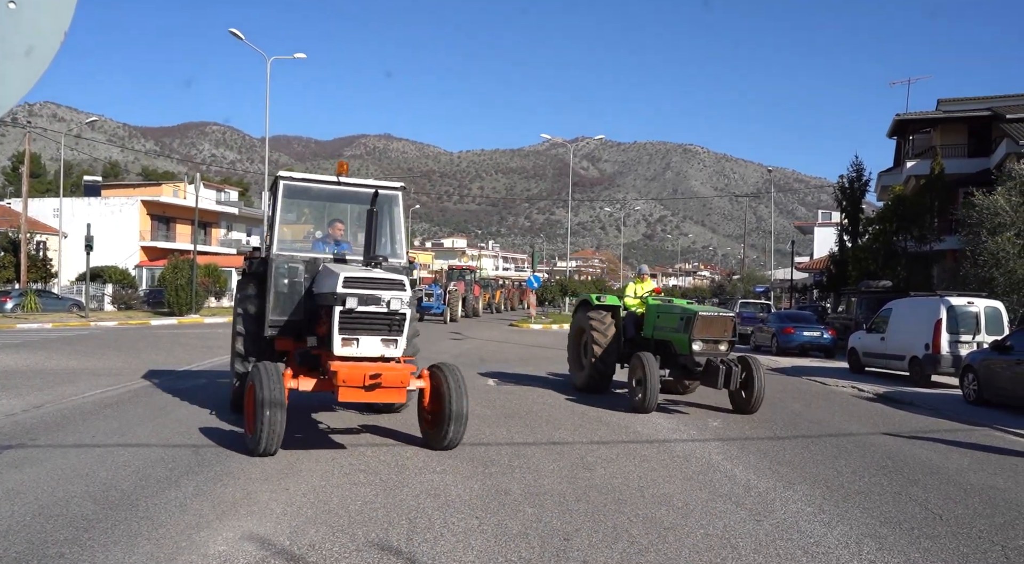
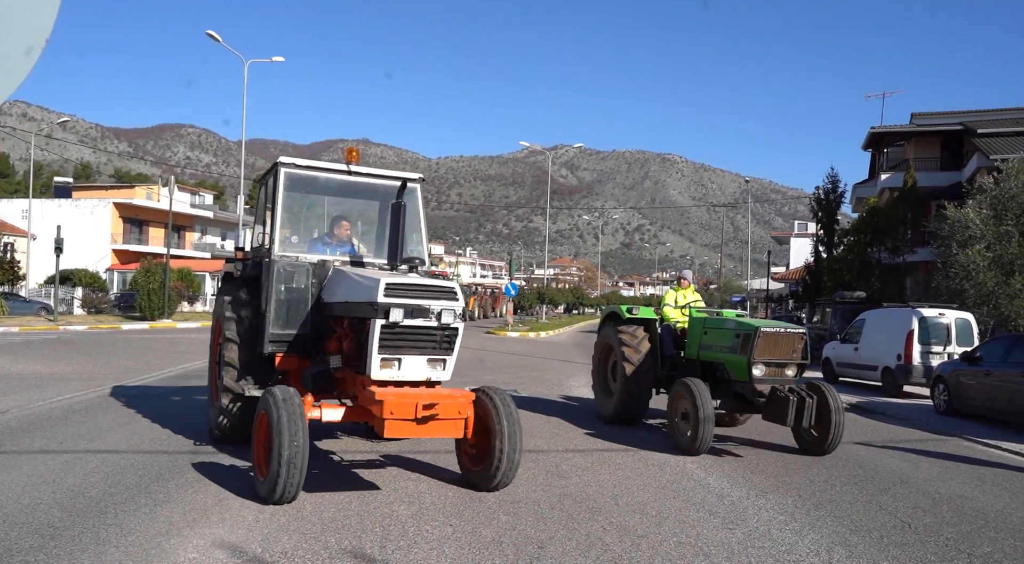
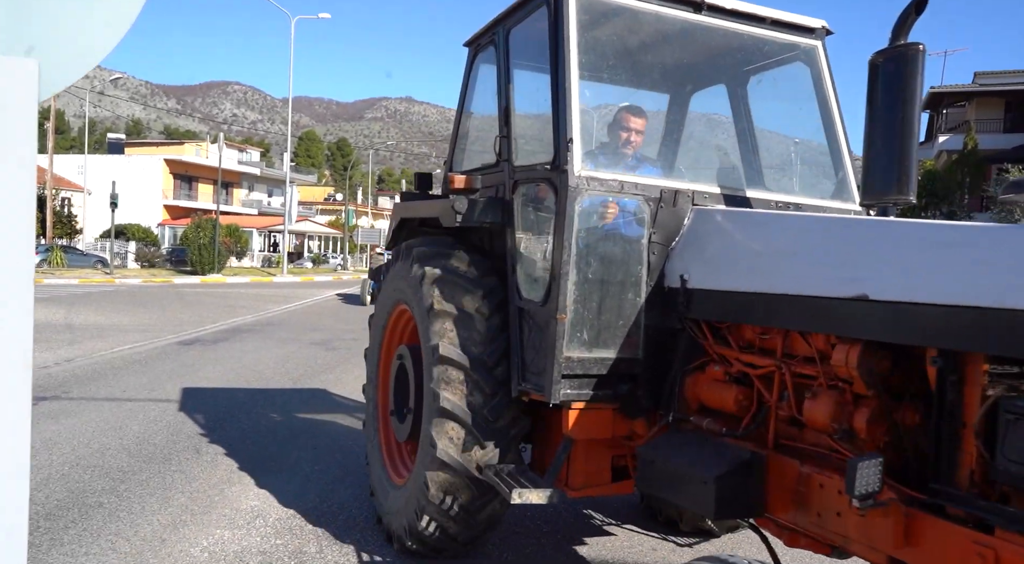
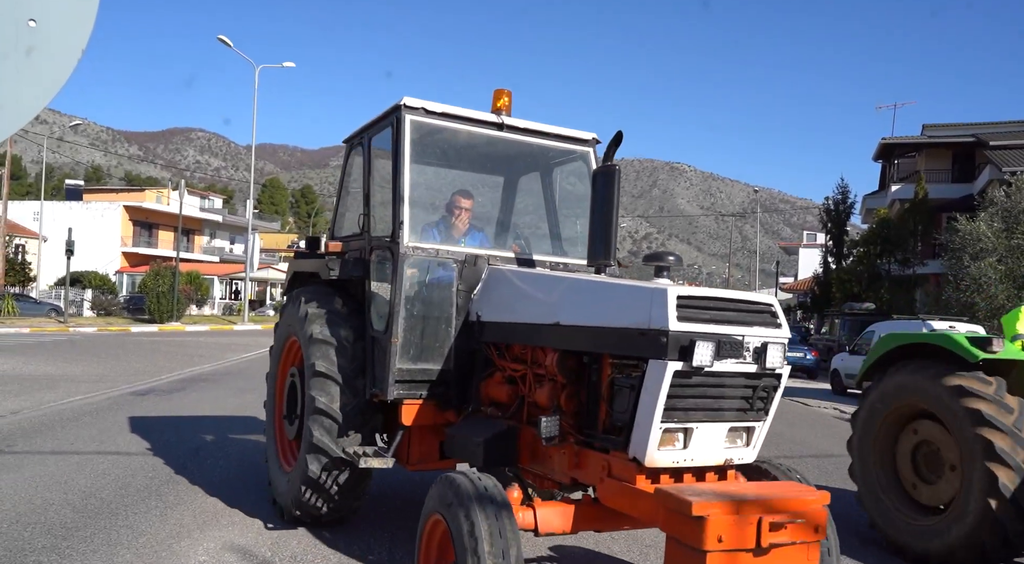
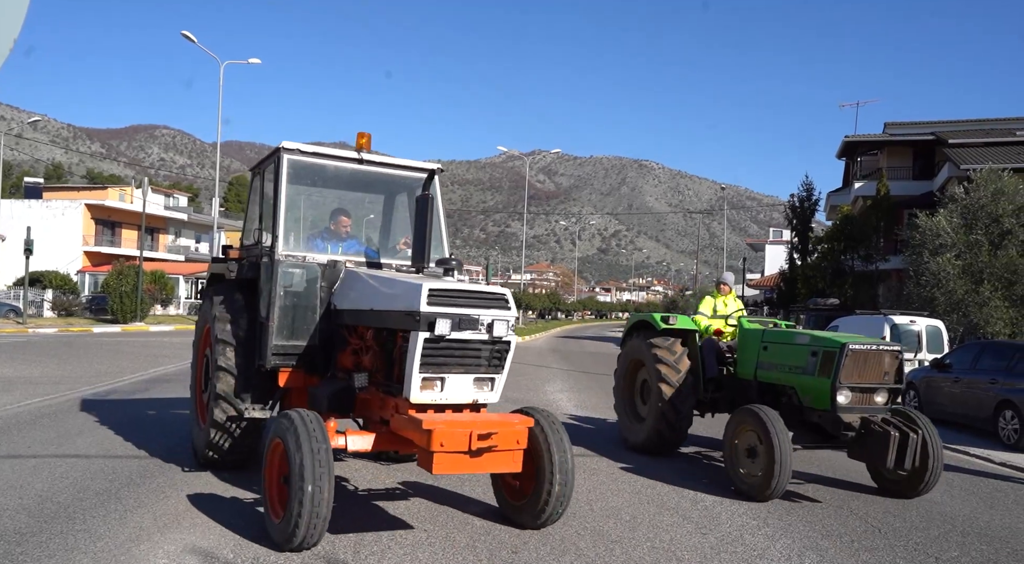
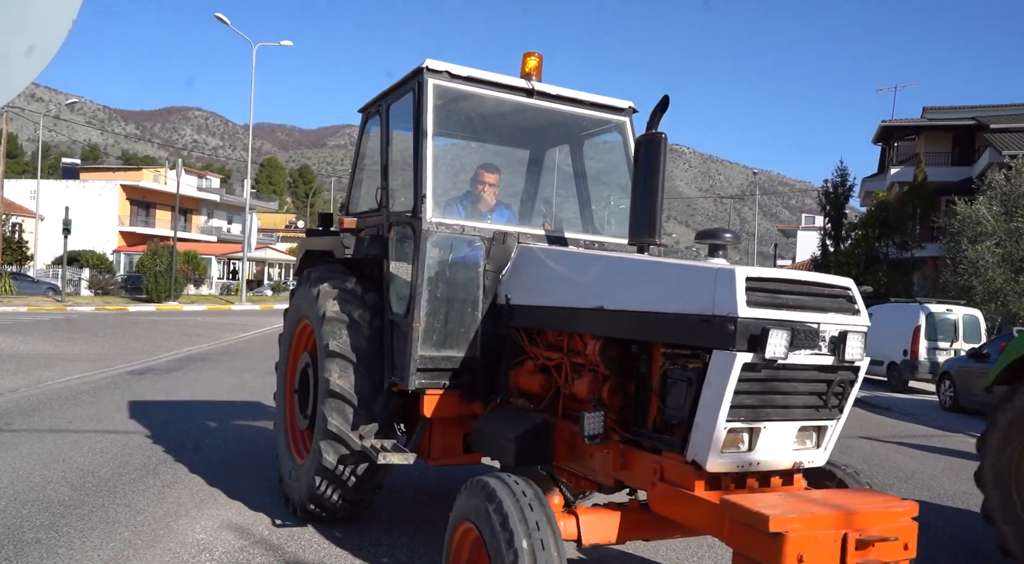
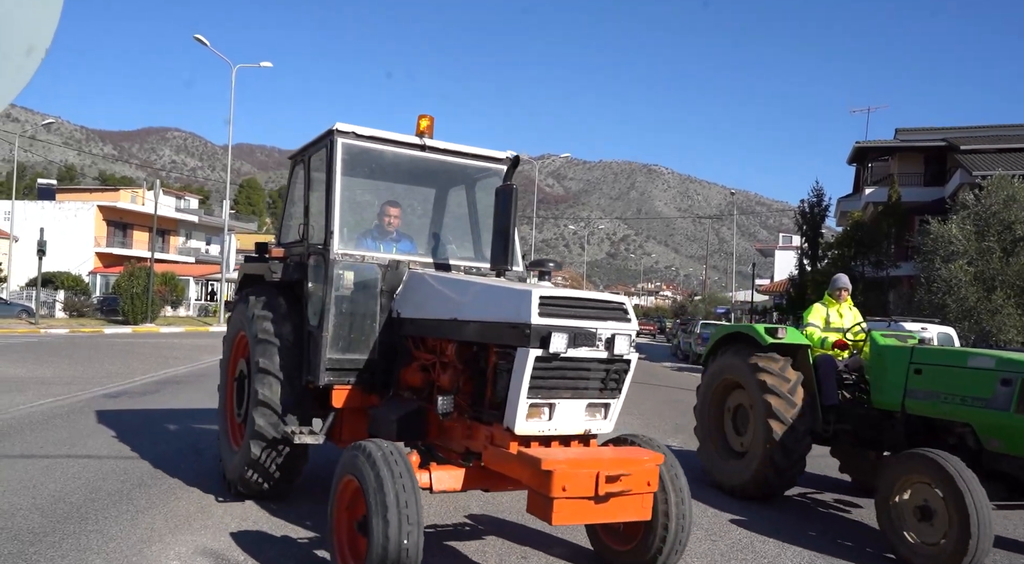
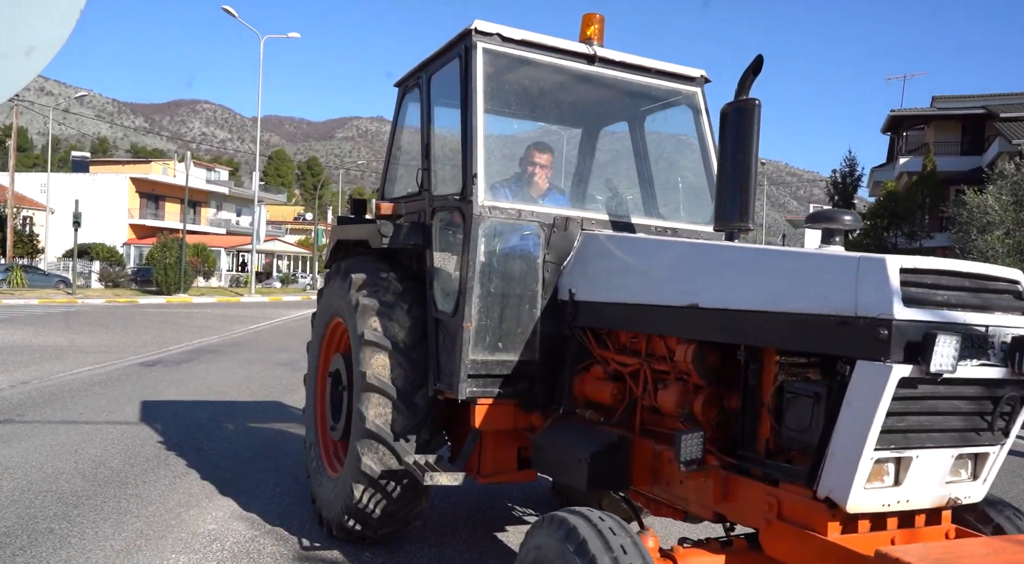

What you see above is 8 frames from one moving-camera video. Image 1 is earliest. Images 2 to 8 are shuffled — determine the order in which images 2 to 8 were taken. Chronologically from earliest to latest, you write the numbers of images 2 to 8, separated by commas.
2, 5, 7, 4, 6, 8, 3
